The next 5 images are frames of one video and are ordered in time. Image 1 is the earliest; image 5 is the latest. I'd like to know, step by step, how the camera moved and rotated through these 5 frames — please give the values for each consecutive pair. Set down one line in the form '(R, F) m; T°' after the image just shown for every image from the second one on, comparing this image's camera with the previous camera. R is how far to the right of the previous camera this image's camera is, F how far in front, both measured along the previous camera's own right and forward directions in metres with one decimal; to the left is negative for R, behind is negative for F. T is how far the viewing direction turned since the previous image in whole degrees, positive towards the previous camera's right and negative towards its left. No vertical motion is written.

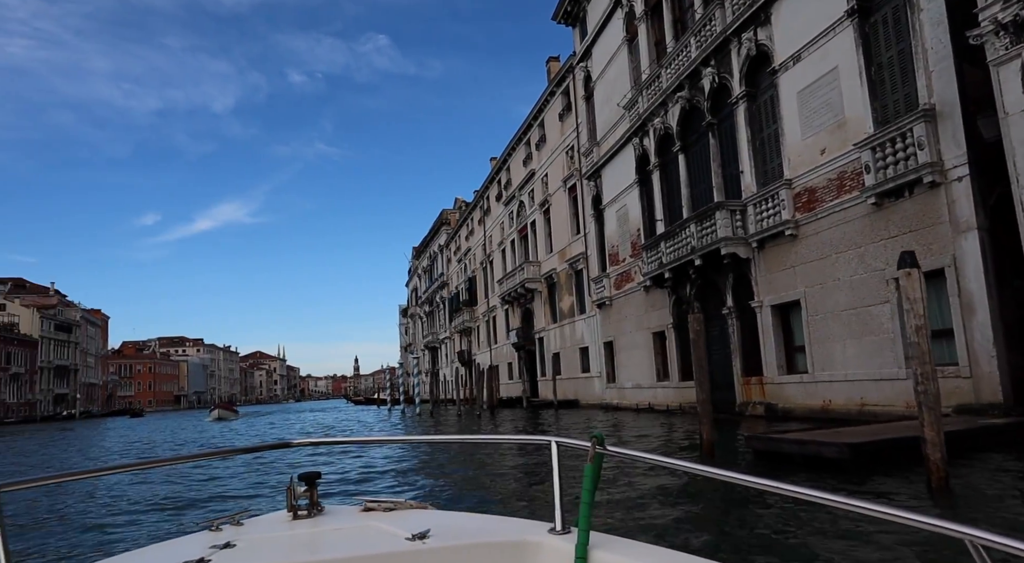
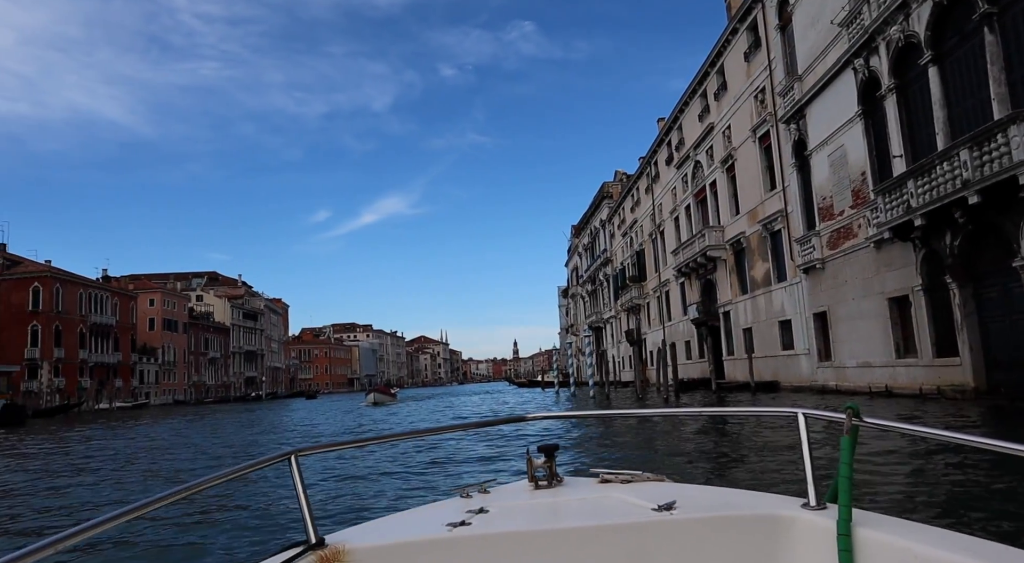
(-0.8, +2.0) m; -13°
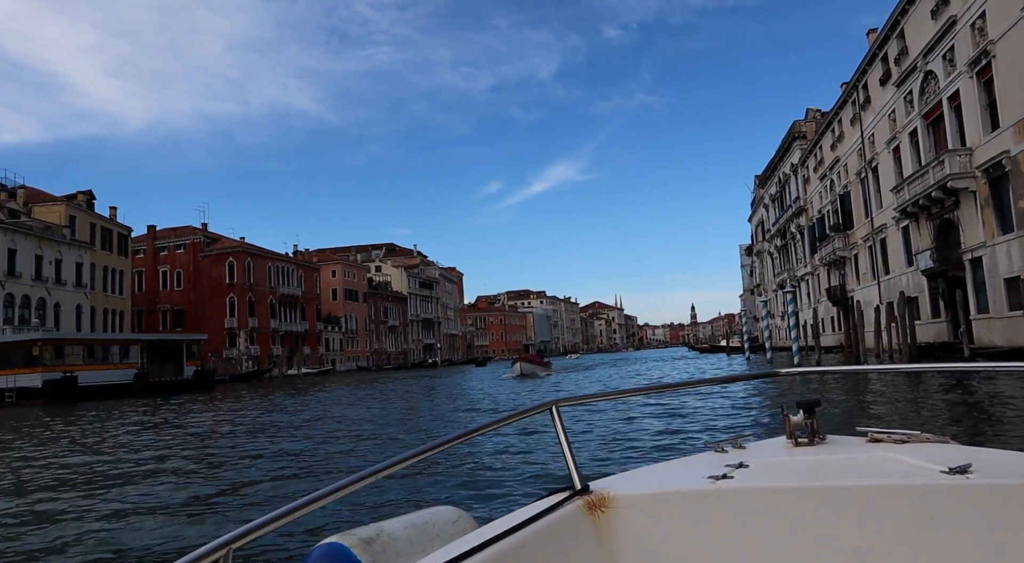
(-0.2, +2.6) m; -14°
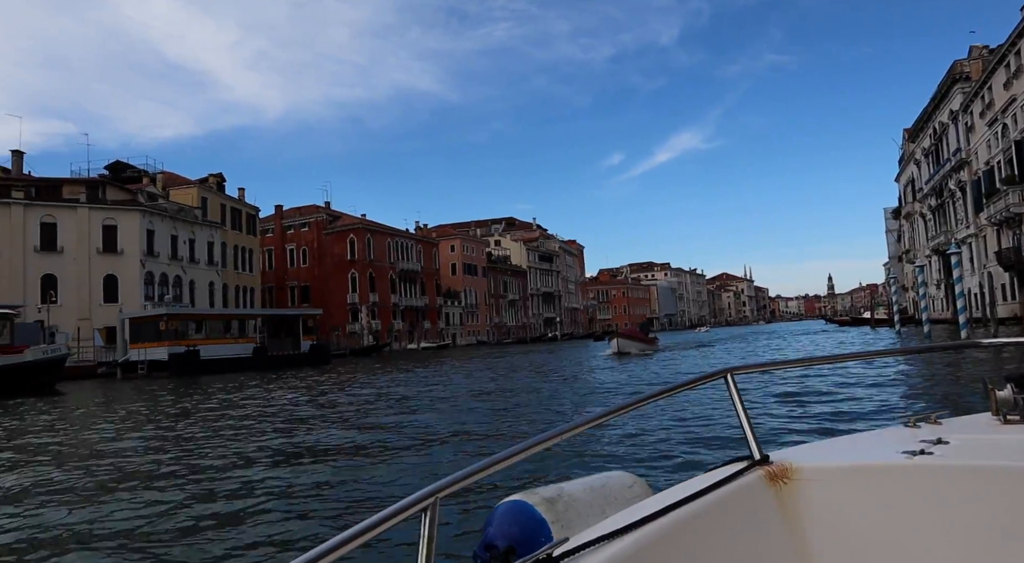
(+0.2, +1.4) m; -10°
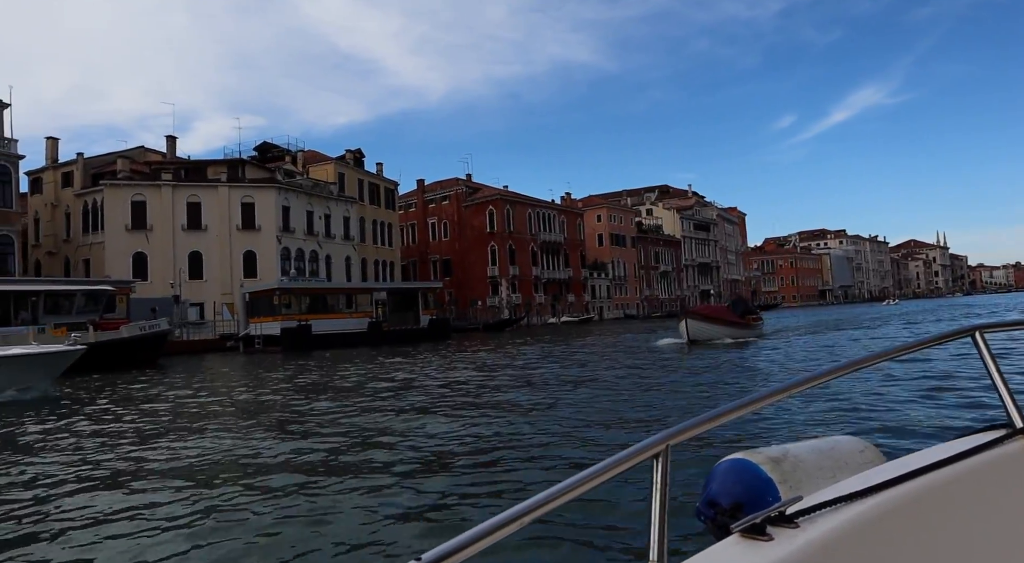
(+0.7, +2.3) m; -13°
